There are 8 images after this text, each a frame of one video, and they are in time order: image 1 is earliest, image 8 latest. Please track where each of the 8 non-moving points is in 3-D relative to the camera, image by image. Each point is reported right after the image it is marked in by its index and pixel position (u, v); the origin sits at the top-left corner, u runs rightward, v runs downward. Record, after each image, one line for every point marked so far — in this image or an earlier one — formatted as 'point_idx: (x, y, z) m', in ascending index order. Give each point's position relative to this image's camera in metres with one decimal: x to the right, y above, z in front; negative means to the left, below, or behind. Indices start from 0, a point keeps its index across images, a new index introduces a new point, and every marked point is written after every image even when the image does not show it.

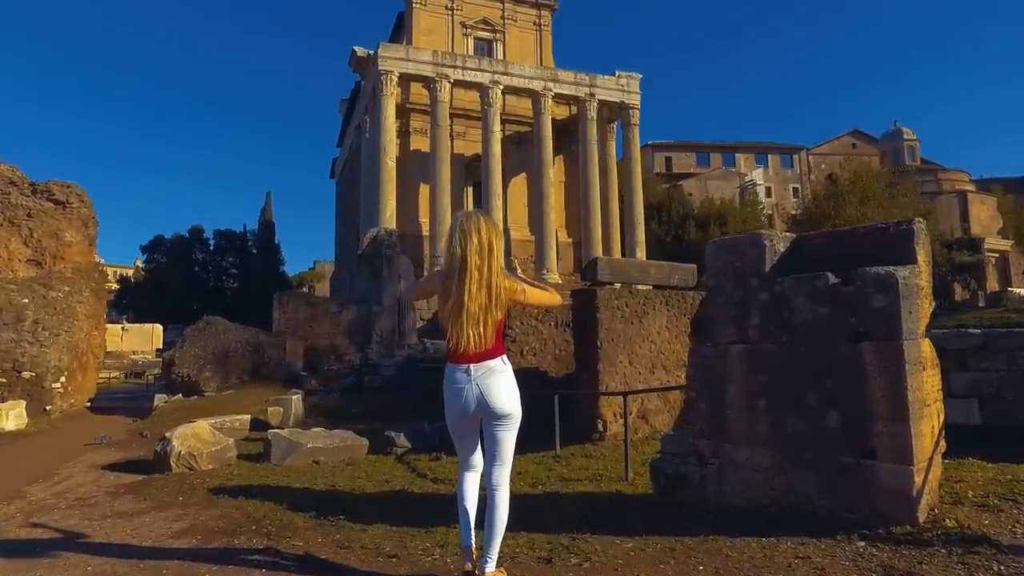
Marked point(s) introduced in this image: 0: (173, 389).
0: (-6.8, -2.0, +14.0) m
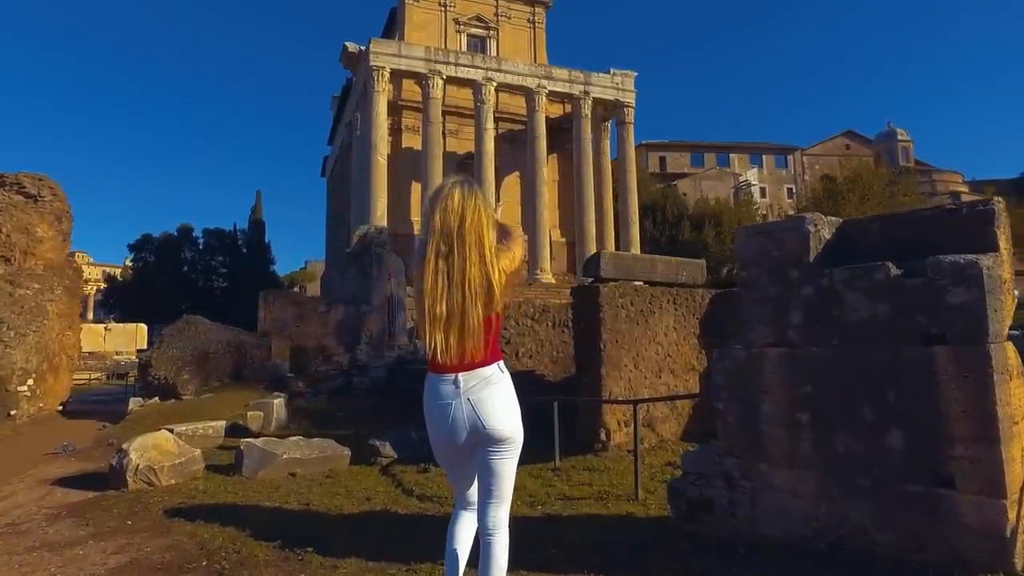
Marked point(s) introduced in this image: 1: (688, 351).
0: (-6.9, -2.0, +13.3) m
1: (+2.1, -0.7, +8.1) m
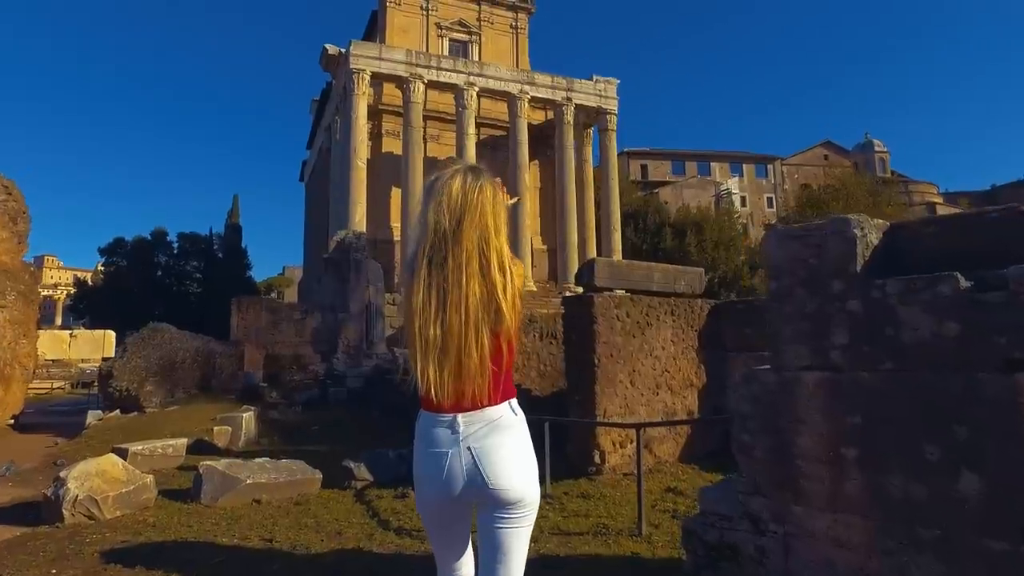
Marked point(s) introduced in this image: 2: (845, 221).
0: (-7.2, -2.1, +12.5) m
1: (+1.9, -0.9, +7.6) m
2: (+1.5, +0.3, +3.2) m
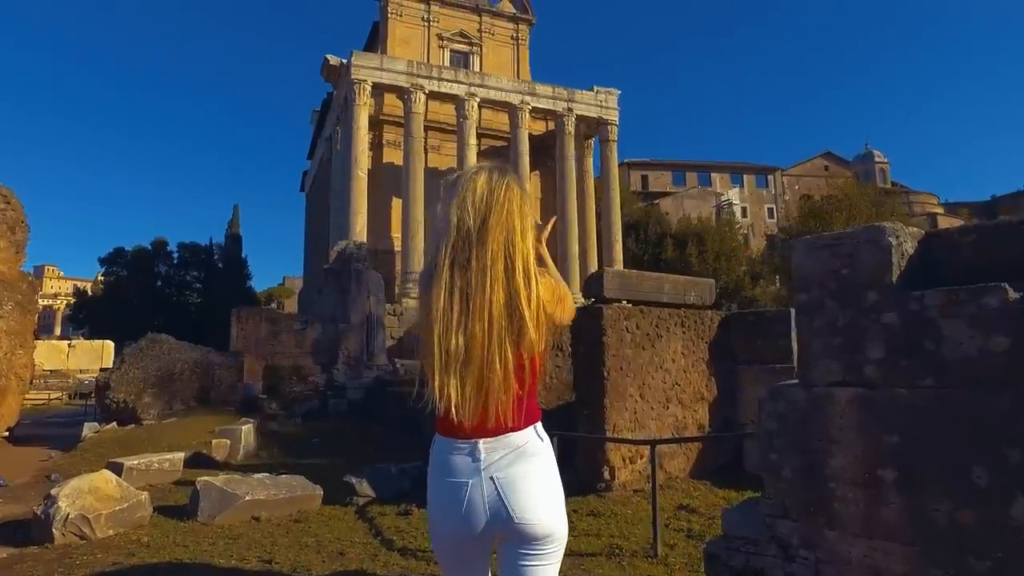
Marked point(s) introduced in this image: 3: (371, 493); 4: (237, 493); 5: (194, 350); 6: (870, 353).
0: (-7.2, -2.3, +12.3) m
1: (+2.0, -1.0, +7.4) m
2: (+1.6, +0.3, +3.0) m
3: (-1.4, -2.0, +6.8) m
4: (-2.4, -1.8, +6.1) m
5: (-6.2, -1.2, +13.5) m
6: (+1.6, -0.3, +3.0) m
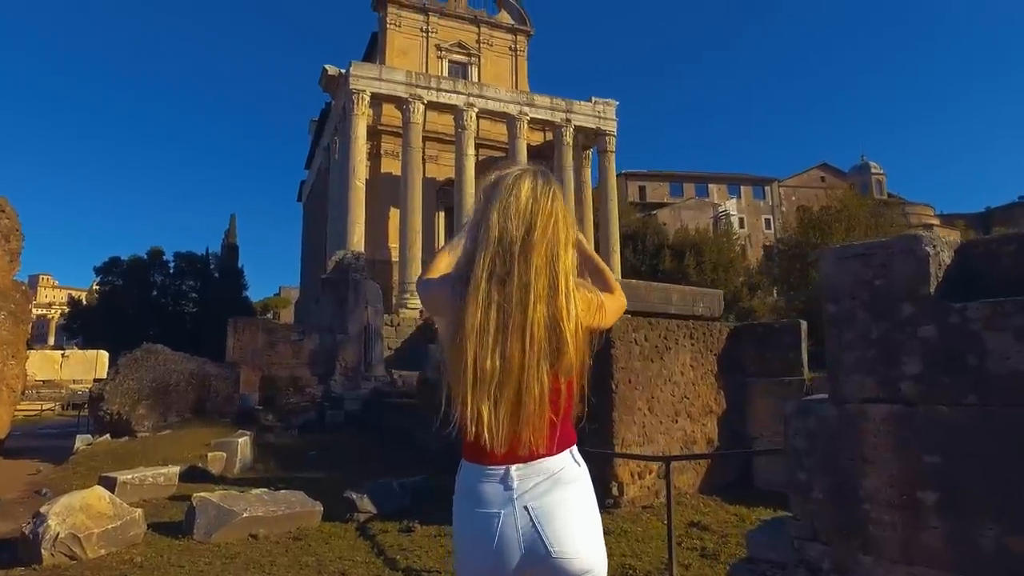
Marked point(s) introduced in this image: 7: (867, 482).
0: (-7.1, -2.5, +12.1) m
1: (+2.0, -1.1, +7.2) m
2: (+1.7, +0.2, +2.9) m
3: (-1.3, -2.1, +6.6) m
4: (-2.4, -1.9, +5.9) m
5: (-6.2, -1.4, +13.3) m
6: (+1.6, -0.3, +2.9) m
7: (+1.5, -0.8, +2.9) m
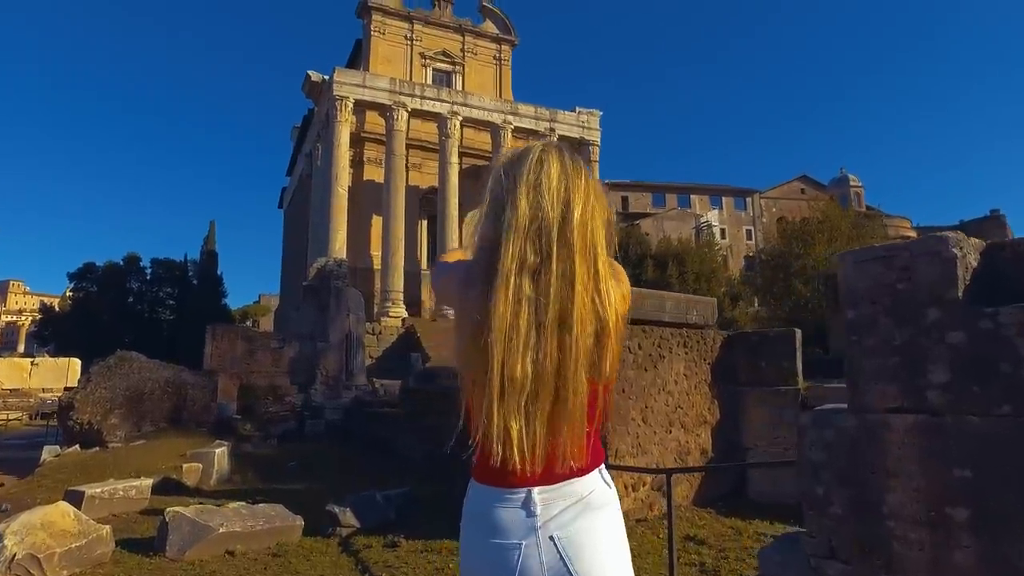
0: (-7.4, -2.5, +11.7) m
1: (+1.9, -1.2, +7.1) m
2: (+1.7, +0.2, +2.7) m
3: (-1.4, -2.2, +6.4) m
4: (-2.4, -1.9, +5.6) m
5: (-6.5, -1.5, +12.9) m
6: (+1.6, -0.3, +2.7) m
7: (+1.5, -0.8, +2.8) m
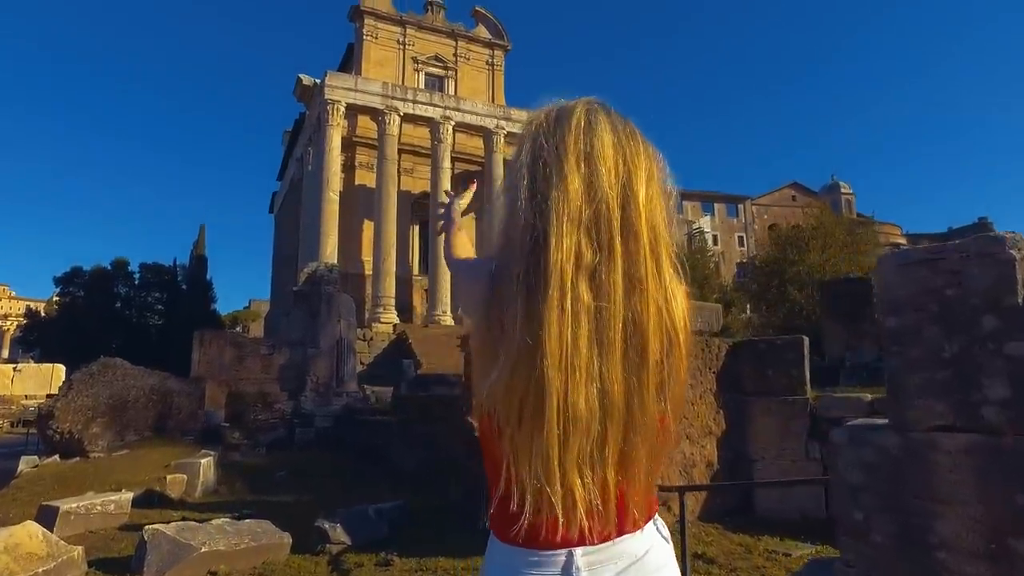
0: (-7.5, -2.6, +11.3) m
1: (+1.9, -1.2, +6.8) m
2: (+1.7, +0.2, +2.5) m
3: (-1.5, -2.2, +6.1) m
4: (-2.4, -1.9, +5.3) m
5: (-6.5, -1.6, +12.6) m
6: (+1.7, -0.4, +2.4) m
7: (+1.5, -0.9, +2.5) m
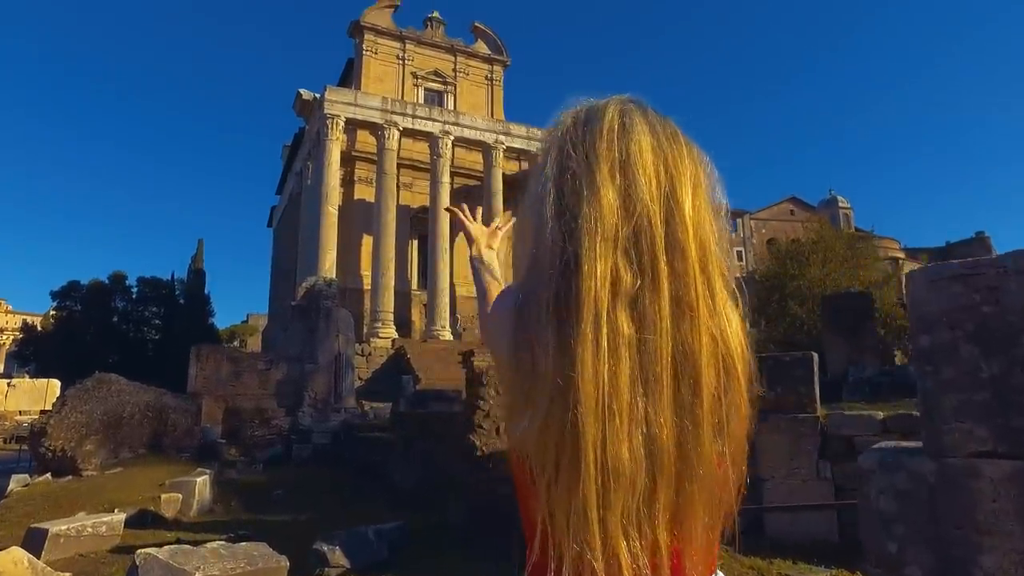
0: (-7.4, -2.8, +11.0) m
1: (+1.9, -1.4, +6.6) m
2: (+1.8, +0.1, +2.3) m
3: (-1.4, -2.3, +5.9) m
4: (-2.4, -2.1, +5.1) m
5: (-6.5, -1.9, +12.4) m
6: (+1.7, -0.4, +2.3) m
7: (+1.6, -0.9, +2.3) m
